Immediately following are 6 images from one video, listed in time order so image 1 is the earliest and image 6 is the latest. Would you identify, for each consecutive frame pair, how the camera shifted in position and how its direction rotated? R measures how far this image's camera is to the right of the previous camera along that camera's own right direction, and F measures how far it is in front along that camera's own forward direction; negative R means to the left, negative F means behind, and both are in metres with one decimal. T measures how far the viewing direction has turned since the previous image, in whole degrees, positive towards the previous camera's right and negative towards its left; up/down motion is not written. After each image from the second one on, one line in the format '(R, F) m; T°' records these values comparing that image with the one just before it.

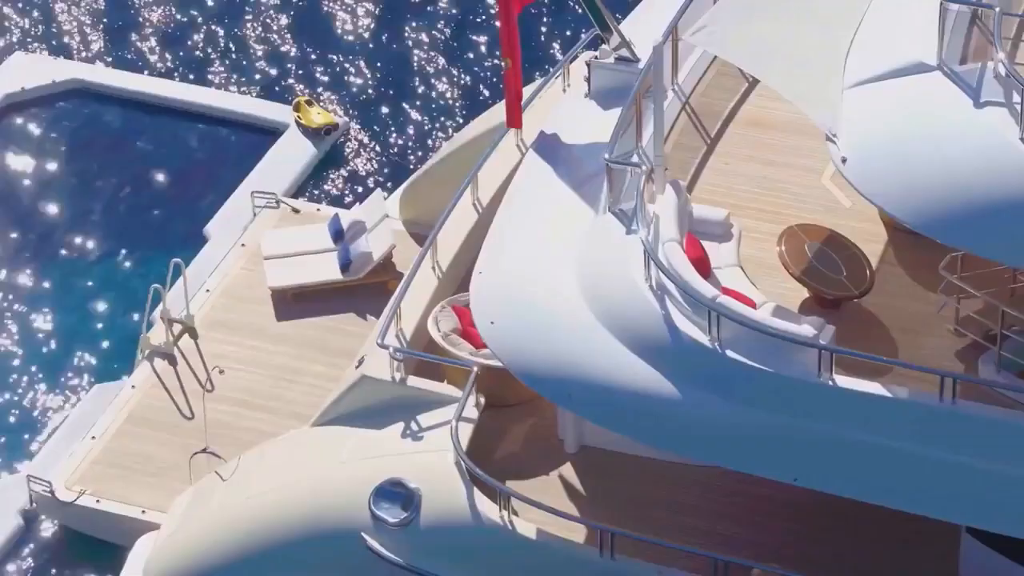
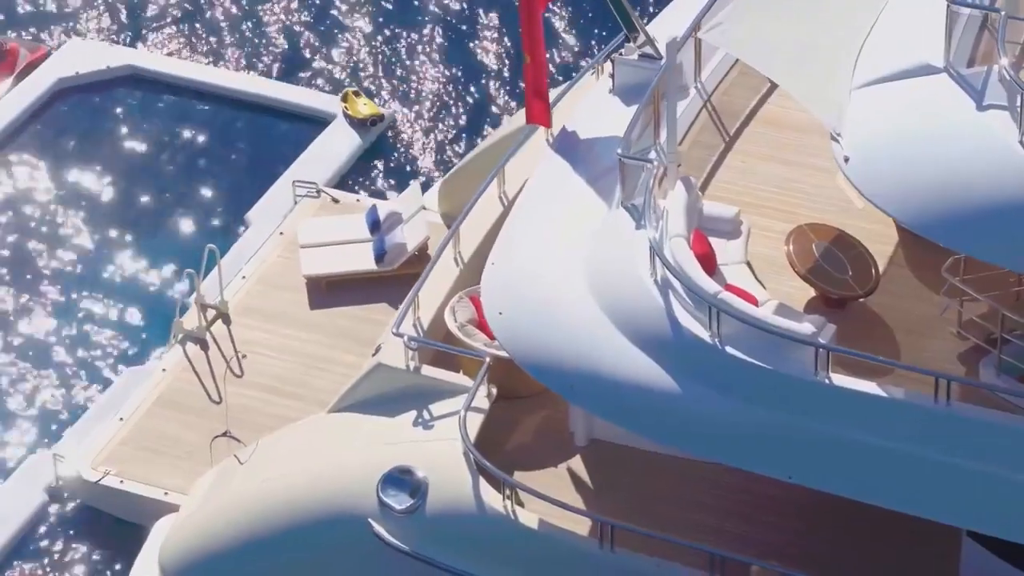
(+0.3, -0.1) m; -2°
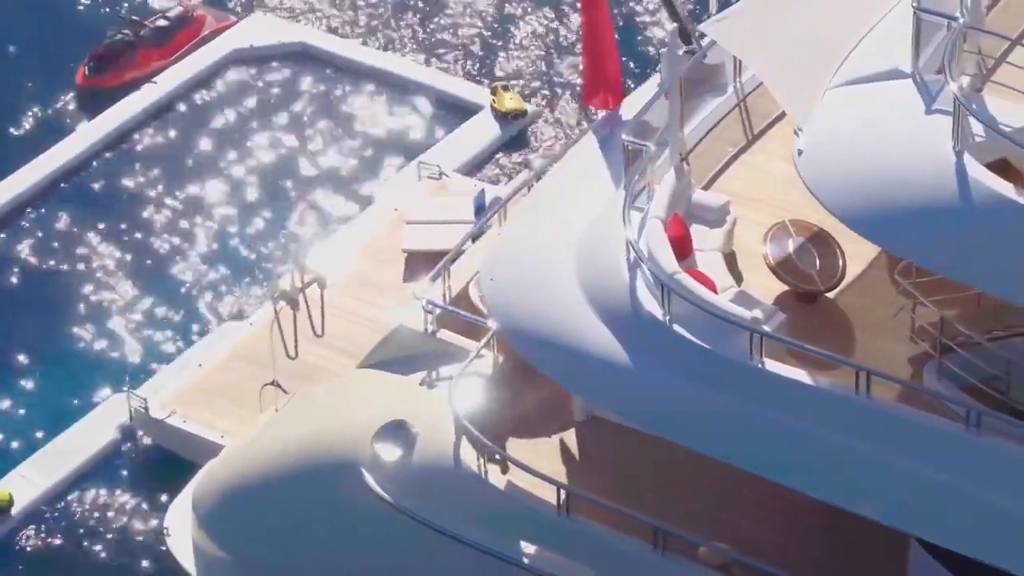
(+1.2, -0.3) m; -6°
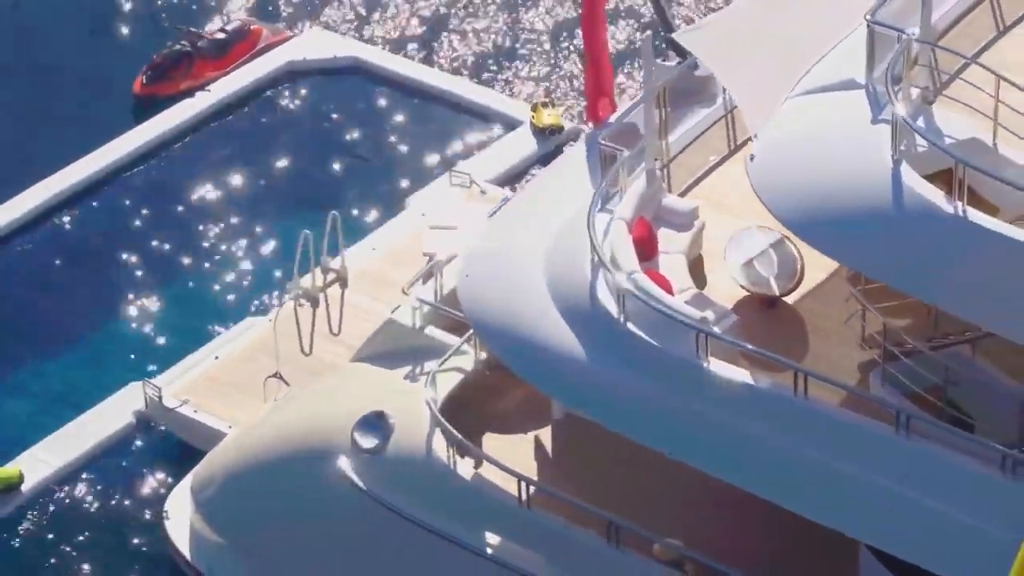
(+0.6, -0.3) m; -2°
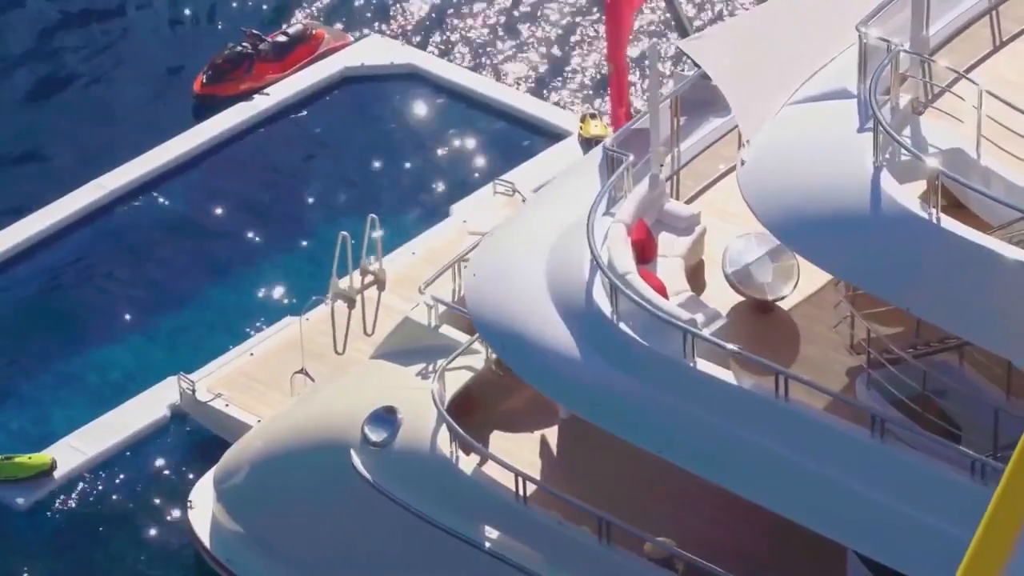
(+0.4, -0.2) m; -2°
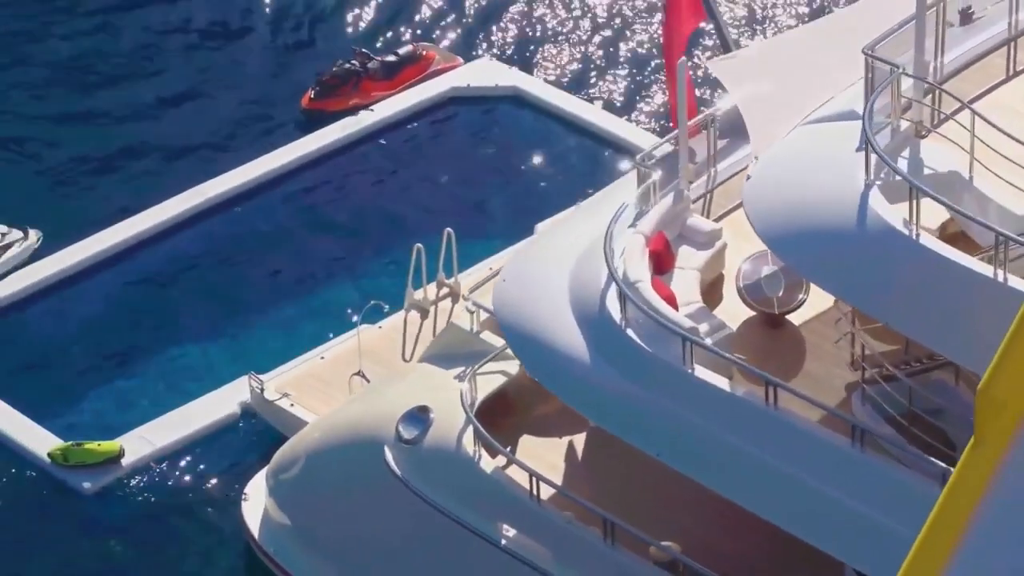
(+0.6, -0.4) m; -4°
